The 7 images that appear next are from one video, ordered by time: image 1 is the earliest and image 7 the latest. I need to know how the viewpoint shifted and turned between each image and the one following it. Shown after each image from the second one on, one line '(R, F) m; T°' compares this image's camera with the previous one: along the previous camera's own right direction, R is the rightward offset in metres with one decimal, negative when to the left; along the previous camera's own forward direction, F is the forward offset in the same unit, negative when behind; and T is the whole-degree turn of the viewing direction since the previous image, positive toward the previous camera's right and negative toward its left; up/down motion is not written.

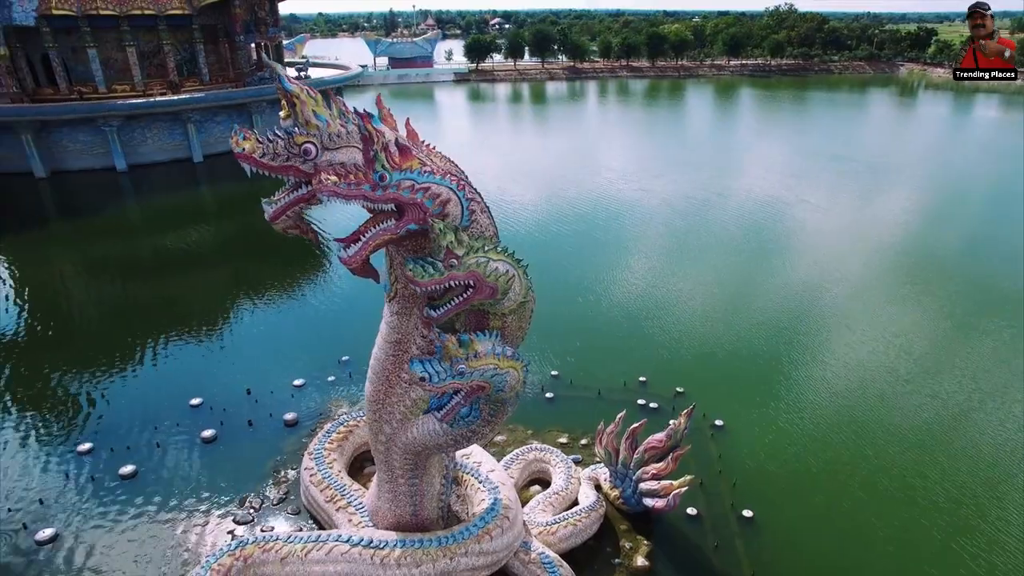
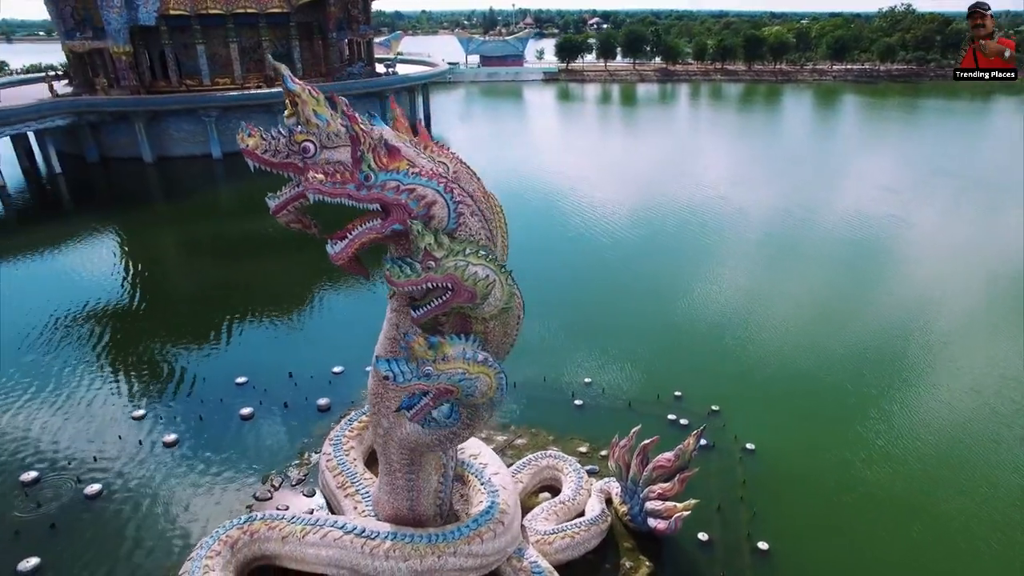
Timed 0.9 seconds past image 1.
(+0.9, +0.1) m; -8°
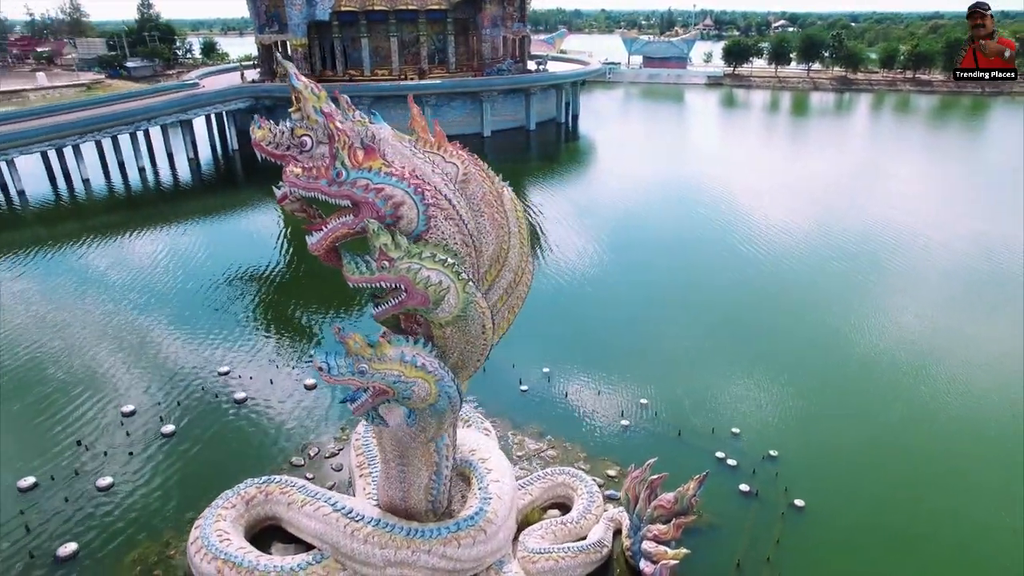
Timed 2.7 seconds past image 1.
(+1.6, +0.3) m; -14°
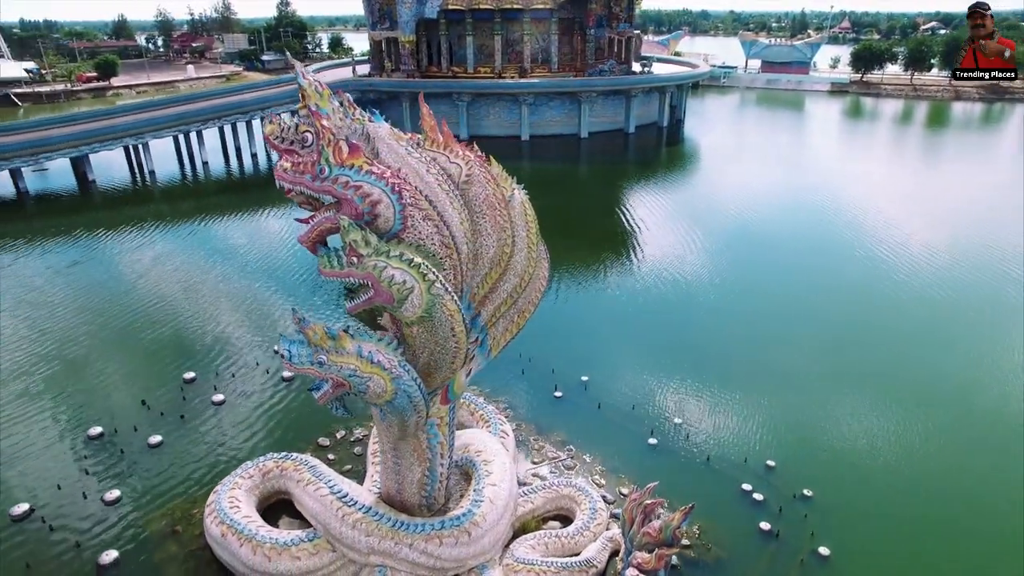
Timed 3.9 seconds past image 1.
(+1.1, +0.2) m; -10°
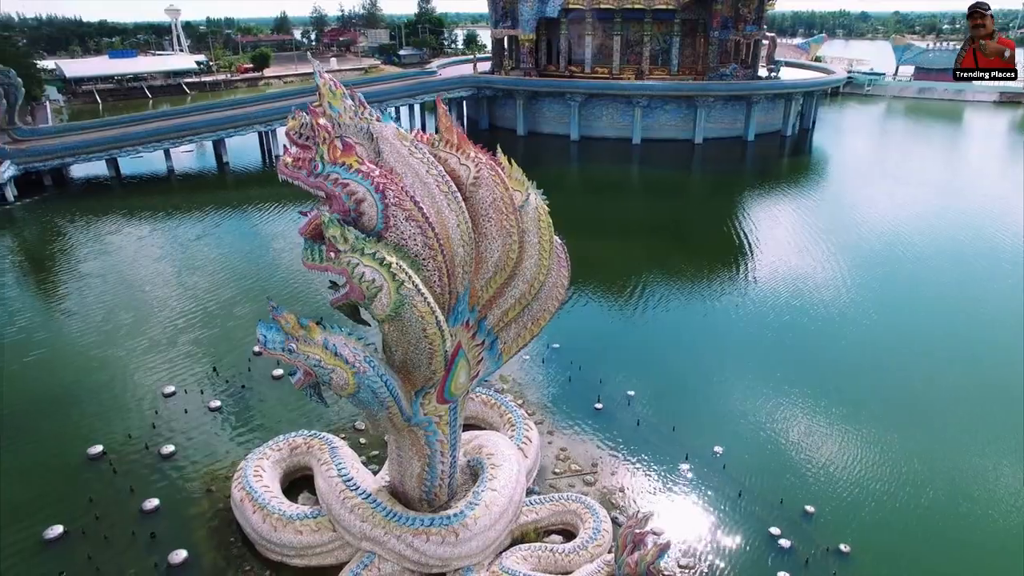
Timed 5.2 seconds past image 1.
(+1.2, +0.2) m; -11°
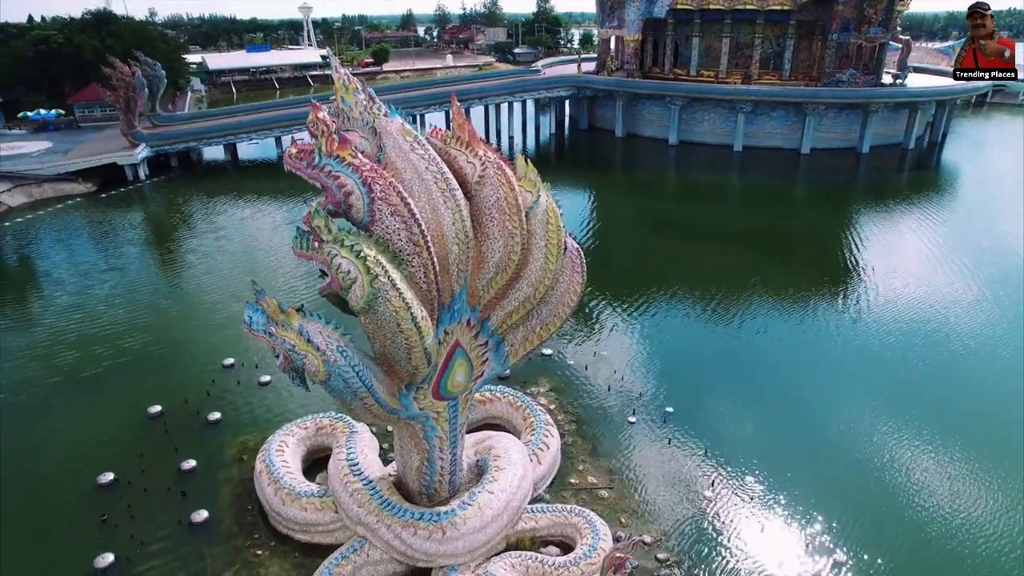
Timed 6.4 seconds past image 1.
(+1.1, +0.2) m; -10°
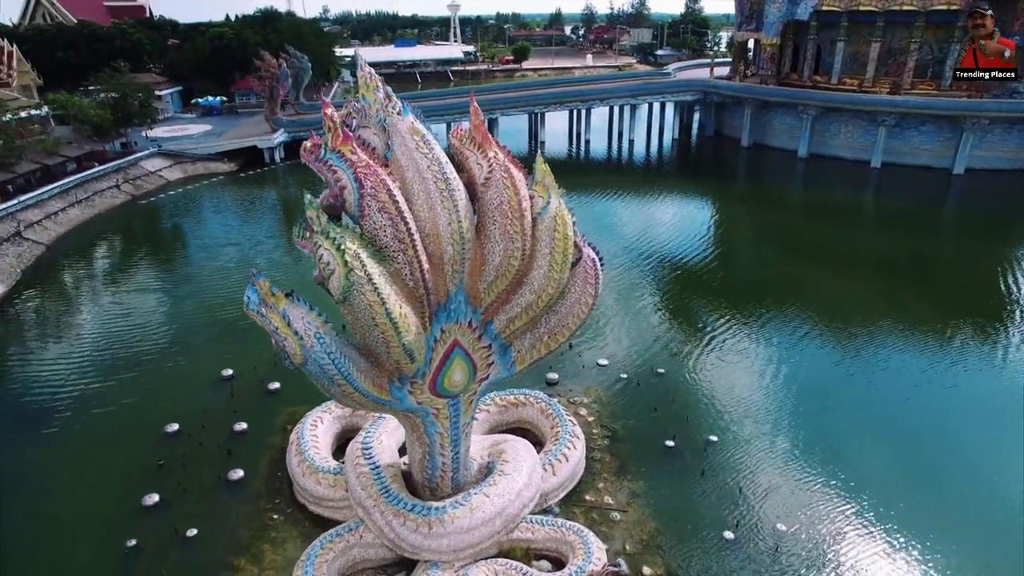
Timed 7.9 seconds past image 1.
(+1.4, +0.2) m; -12°
